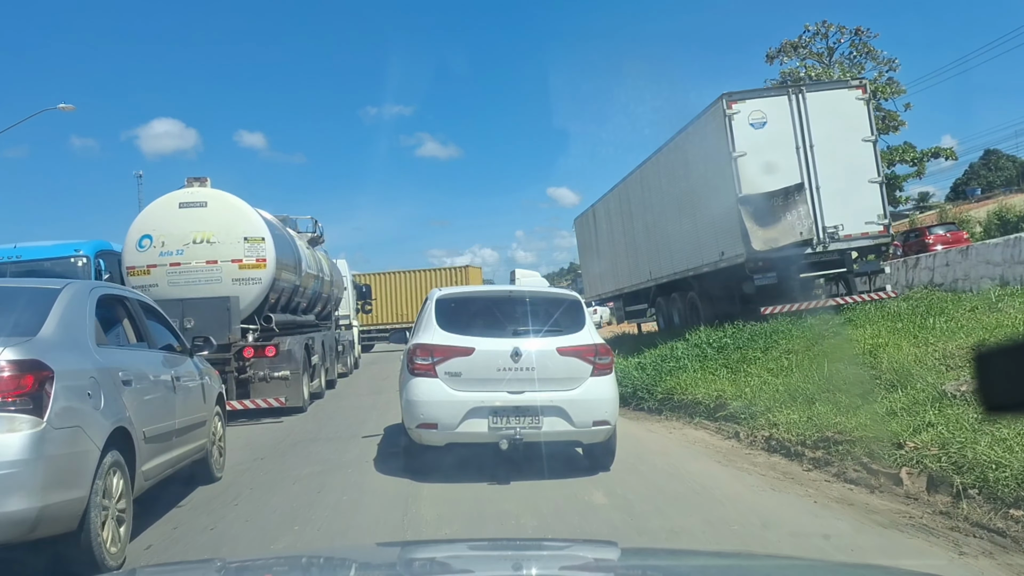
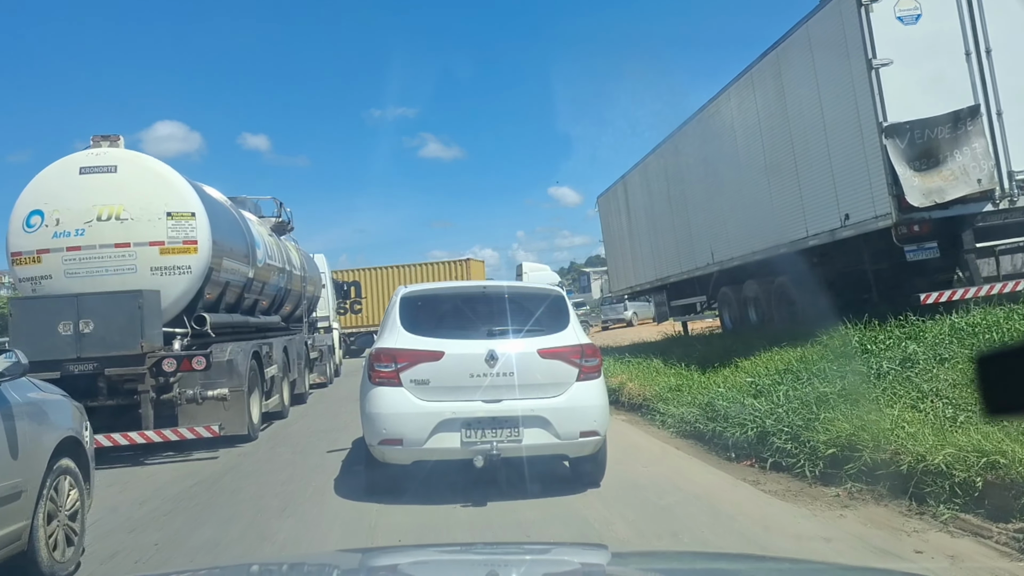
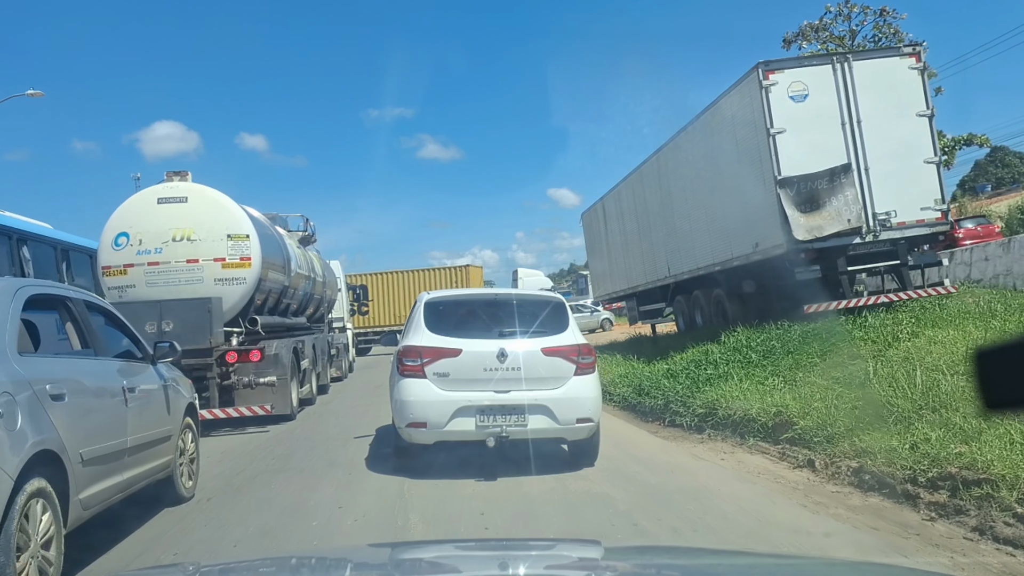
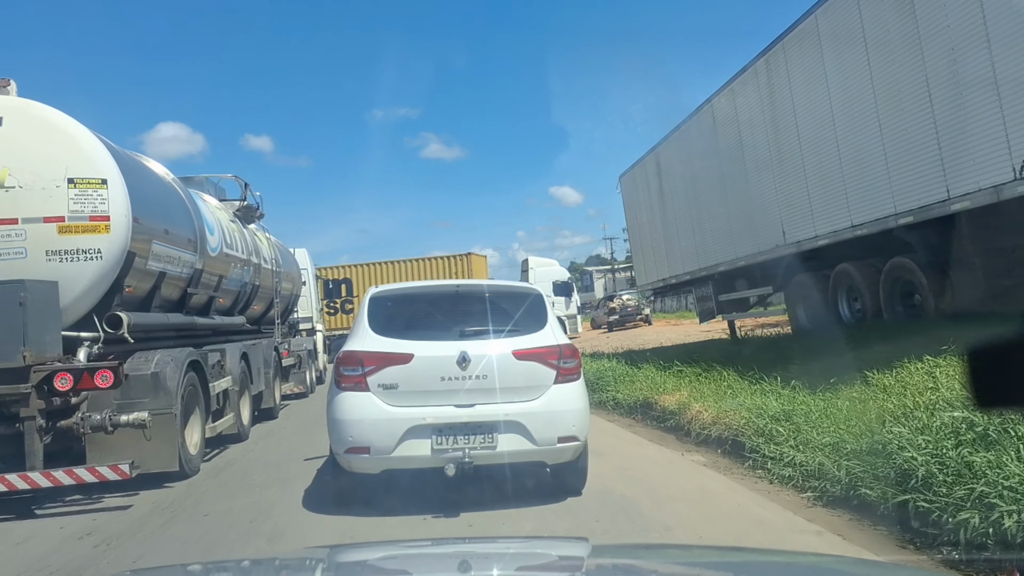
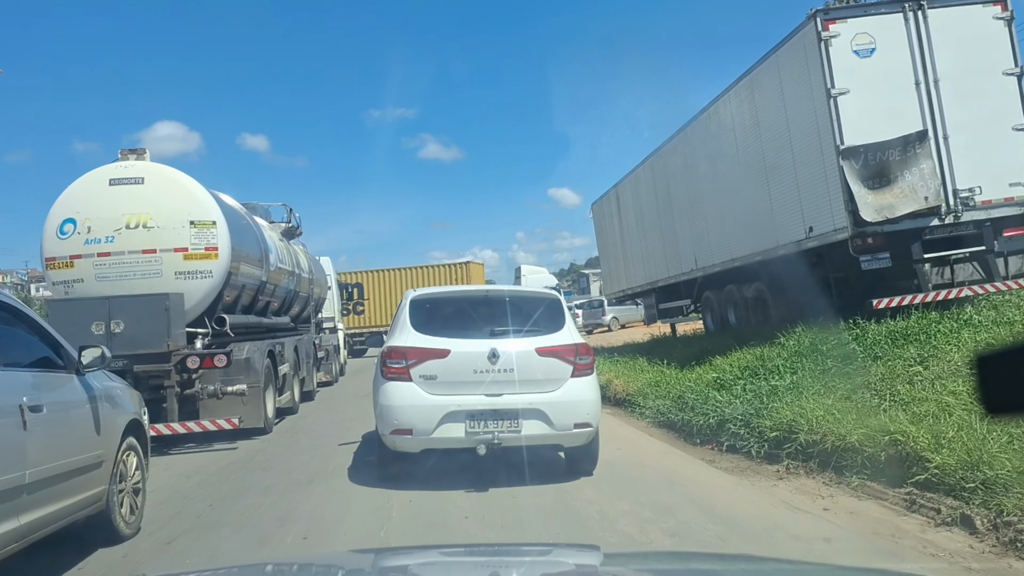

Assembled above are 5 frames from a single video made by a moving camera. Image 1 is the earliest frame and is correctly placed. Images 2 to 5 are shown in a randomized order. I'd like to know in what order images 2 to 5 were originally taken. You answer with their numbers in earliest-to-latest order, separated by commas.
3, 5, 2, 4
